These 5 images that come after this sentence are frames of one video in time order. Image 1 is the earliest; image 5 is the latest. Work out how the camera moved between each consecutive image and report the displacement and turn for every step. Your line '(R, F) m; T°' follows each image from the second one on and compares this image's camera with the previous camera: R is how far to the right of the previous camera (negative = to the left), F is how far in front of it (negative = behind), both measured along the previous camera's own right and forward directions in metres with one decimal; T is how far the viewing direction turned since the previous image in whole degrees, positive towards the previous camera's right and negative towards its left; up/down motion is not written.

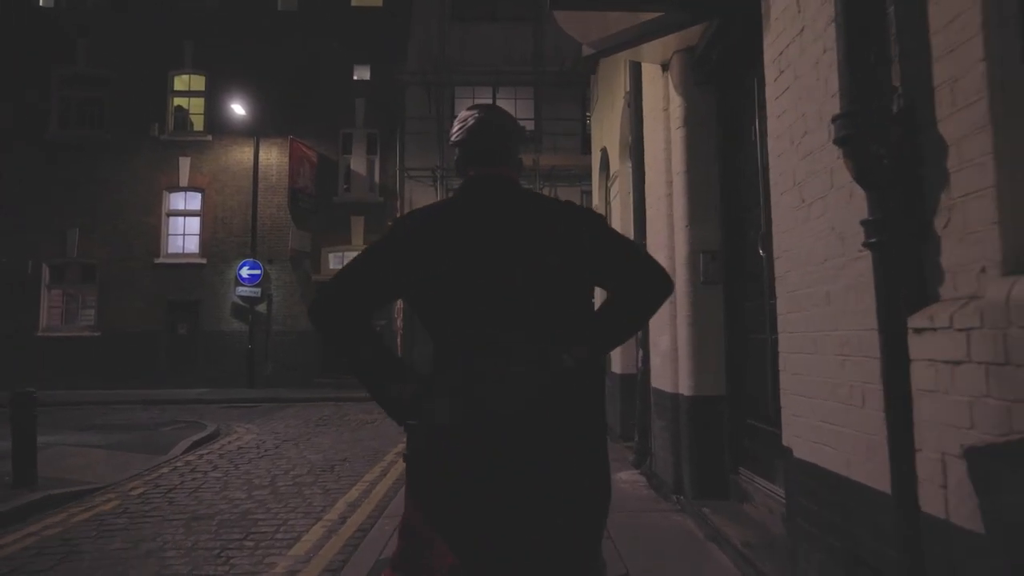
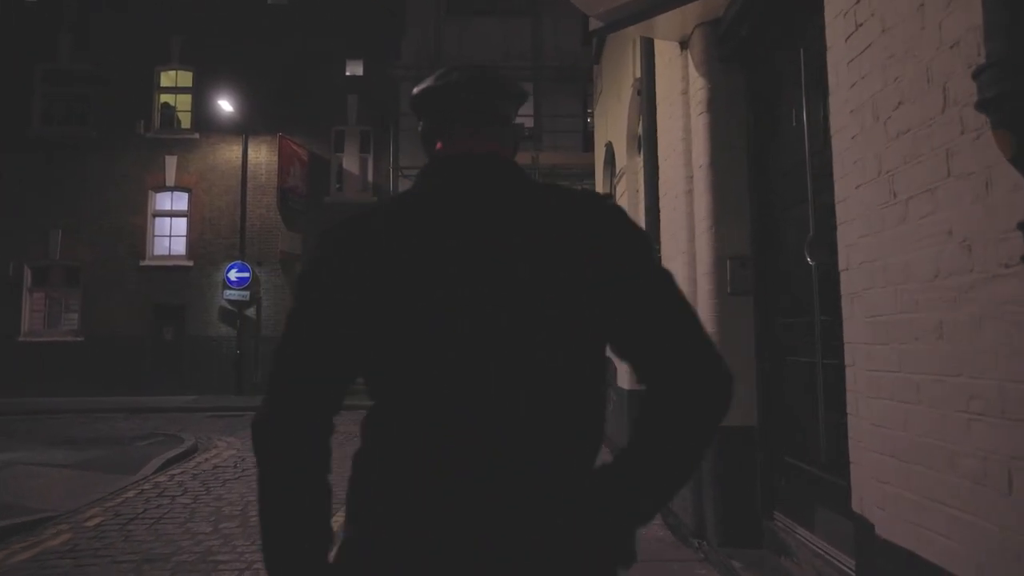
(0.0, +0.7) m; 0°
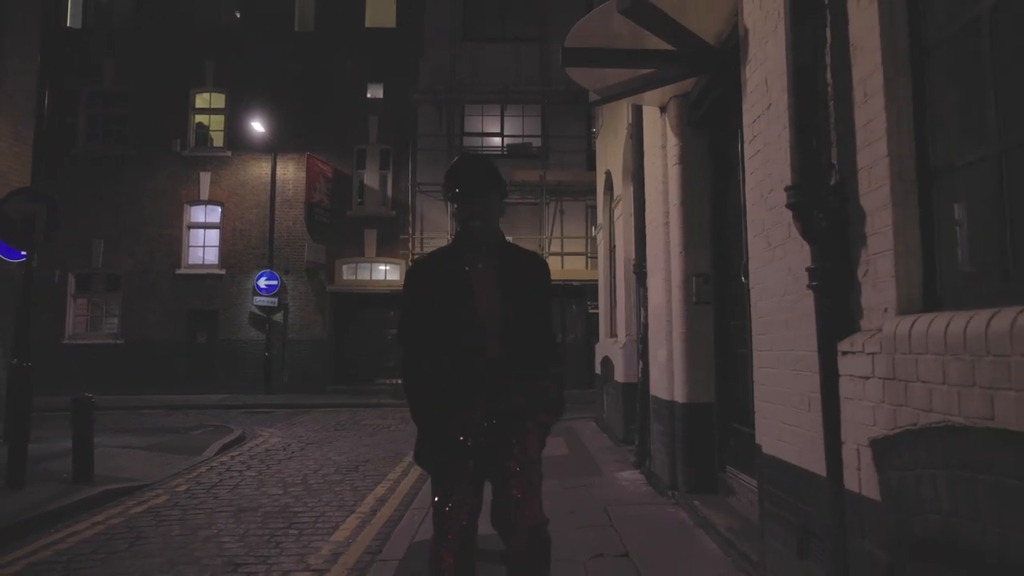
(-0.1, -1.4) m; 0°
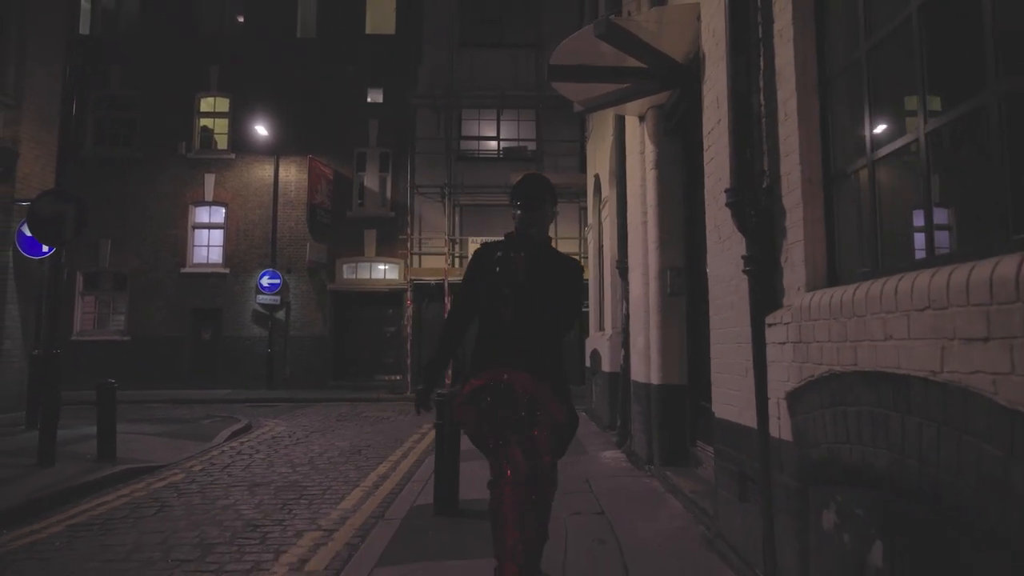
(+0.1, -0.6) m; 0°
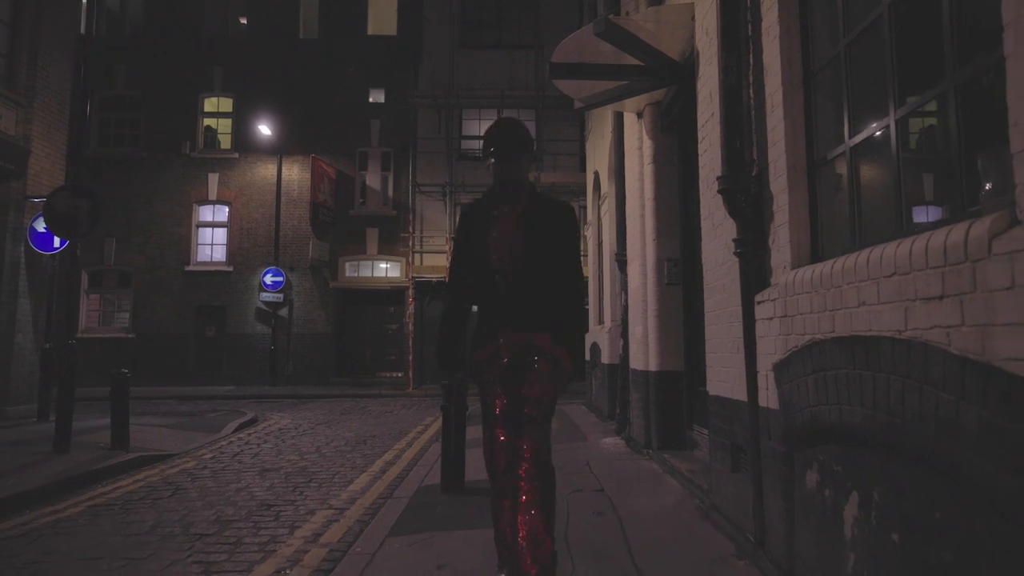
(0.0, -0.2) m; 0°
